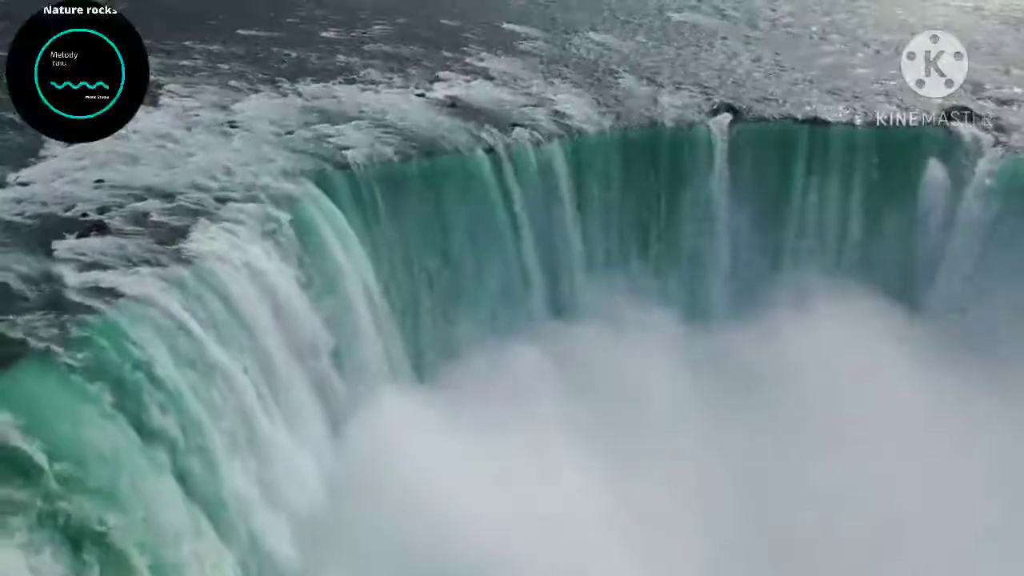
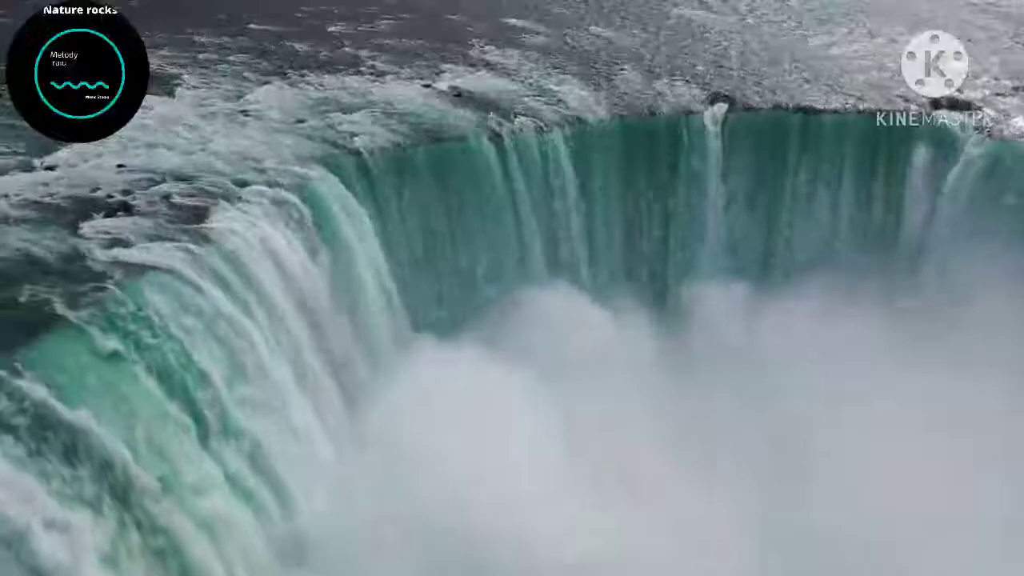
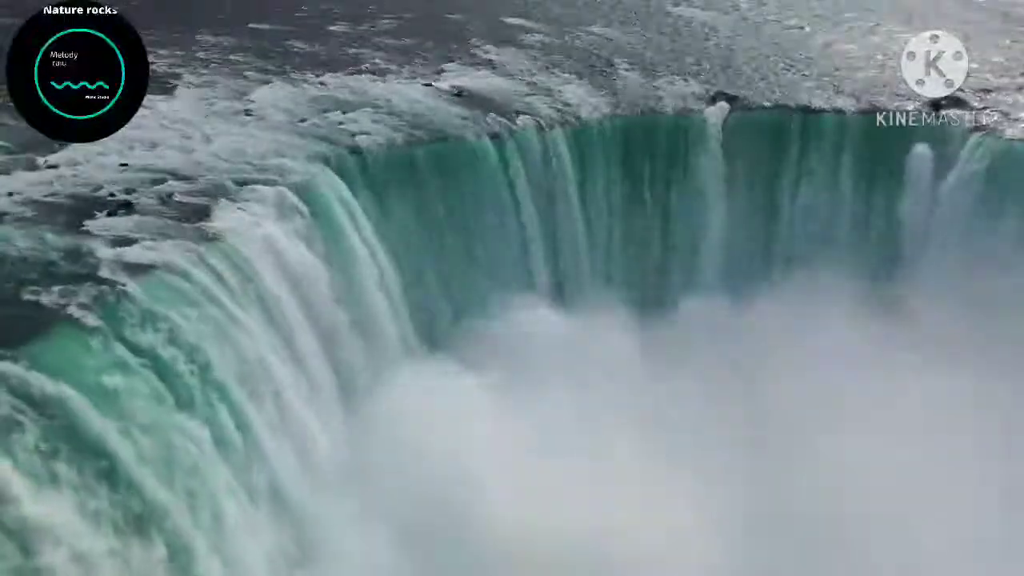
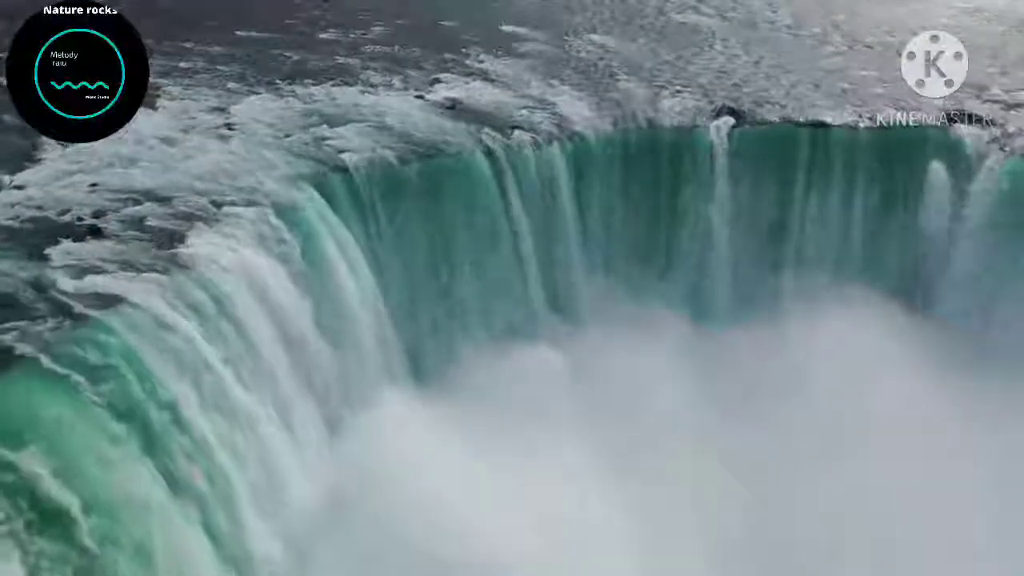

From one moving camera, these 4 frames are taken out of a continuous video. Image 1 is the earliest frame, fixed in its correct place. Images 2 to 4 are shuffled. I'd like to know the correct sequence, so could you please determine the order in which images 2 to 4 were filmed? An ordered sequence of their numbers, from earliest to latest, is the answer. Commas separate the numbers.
3, 4, 2
